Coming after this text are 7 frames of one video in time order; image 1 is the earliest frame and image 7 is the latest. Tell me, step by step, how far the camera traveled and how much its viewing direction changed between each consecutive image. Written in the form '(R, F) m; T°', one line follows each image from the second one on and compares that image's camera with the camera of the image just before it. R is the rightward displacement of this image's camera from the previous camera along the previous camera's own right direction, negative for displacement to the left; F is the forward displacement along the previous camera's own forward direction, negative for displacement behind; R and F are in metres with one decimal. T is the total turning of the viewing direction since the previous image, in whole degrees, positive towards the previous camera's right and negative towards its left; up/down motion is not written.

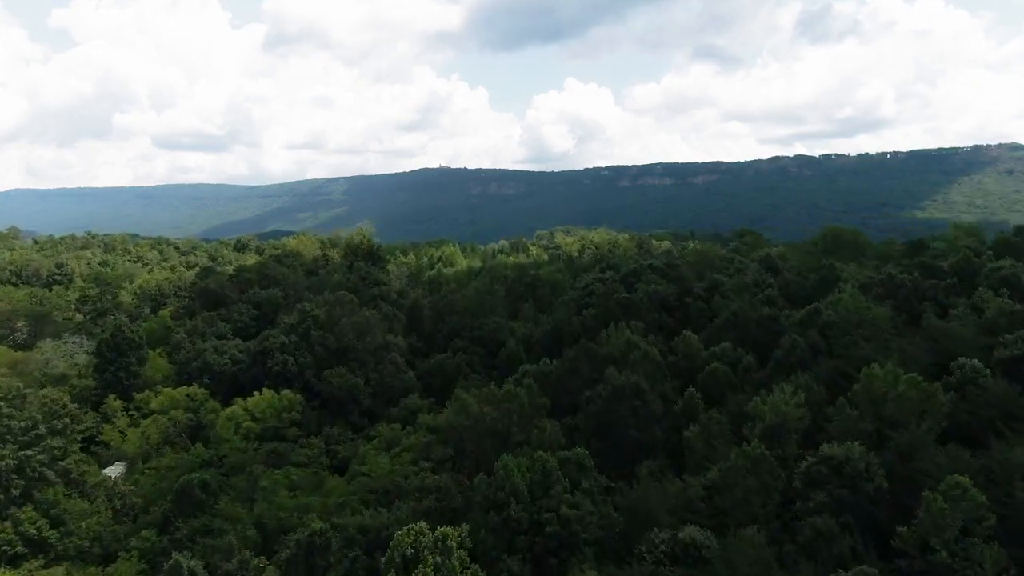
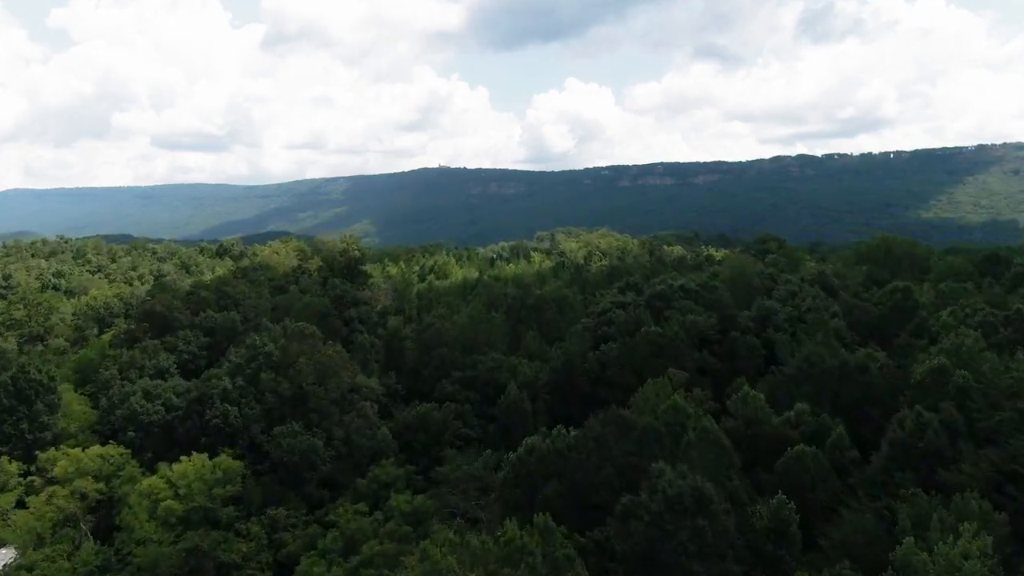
(0.0, +7.3) m; 0°
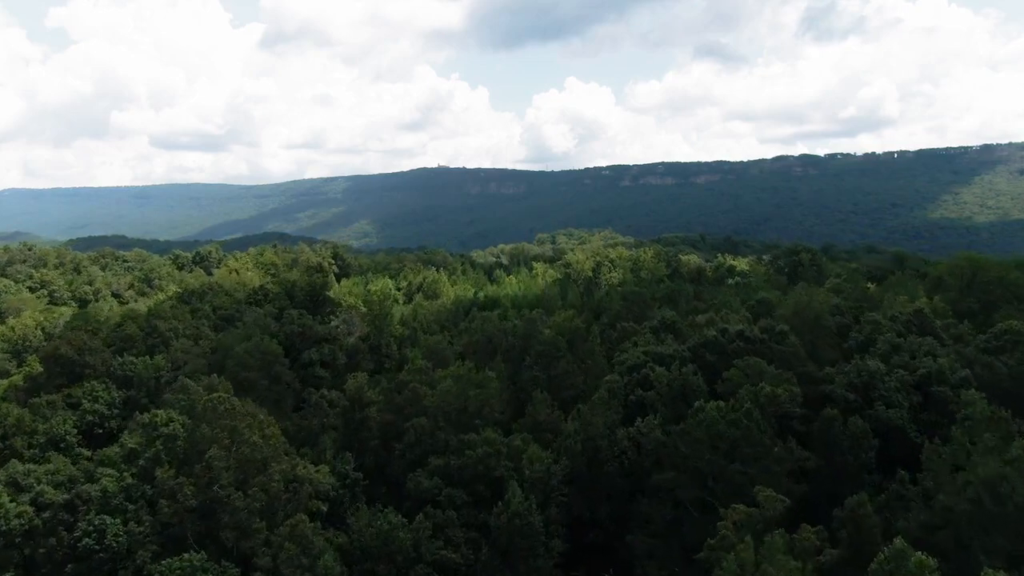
(0.0, +8.5) m; 0°
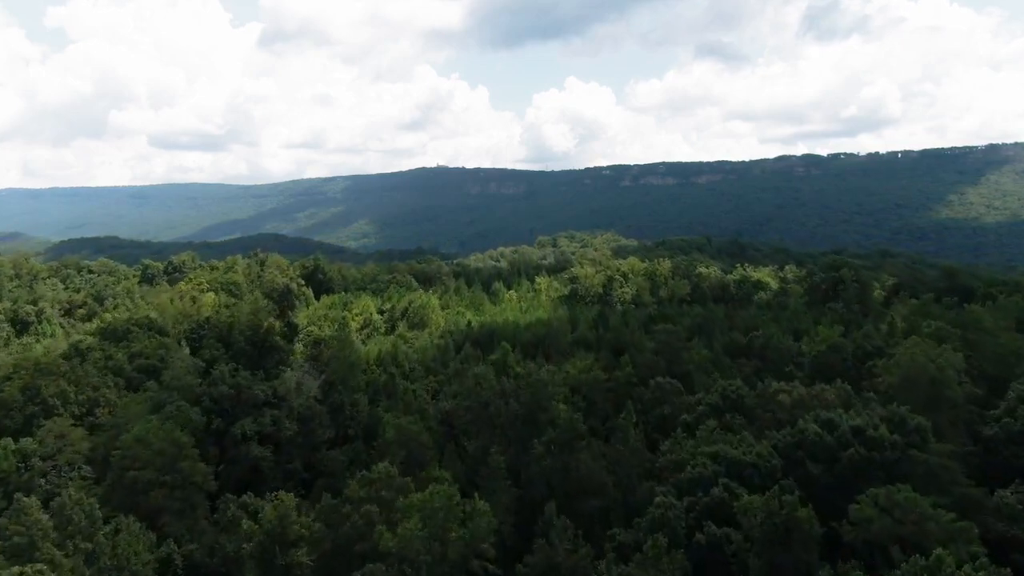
(0.0, +8.5) m; 0°
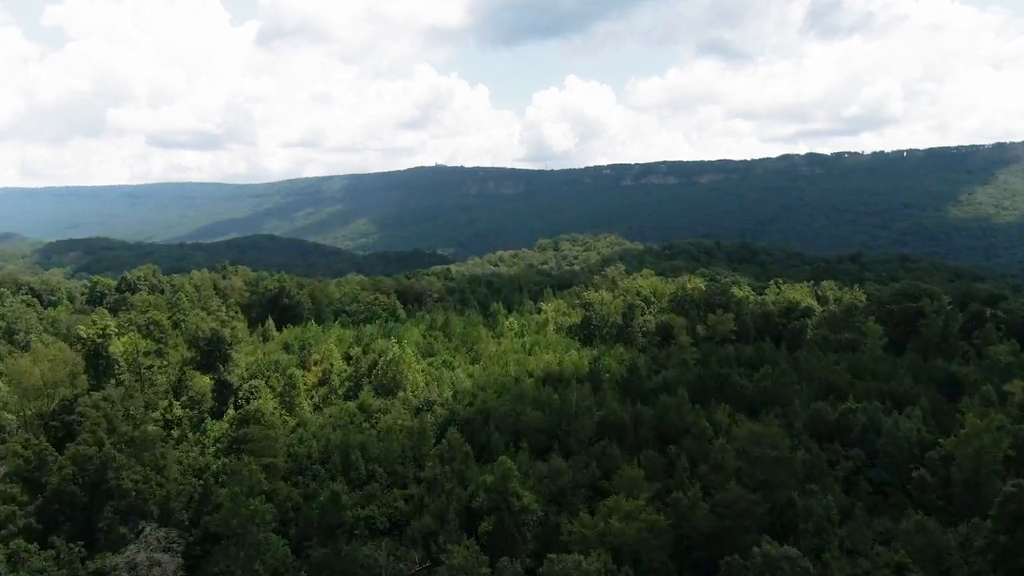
(-0.1, +11.7) m; 0°
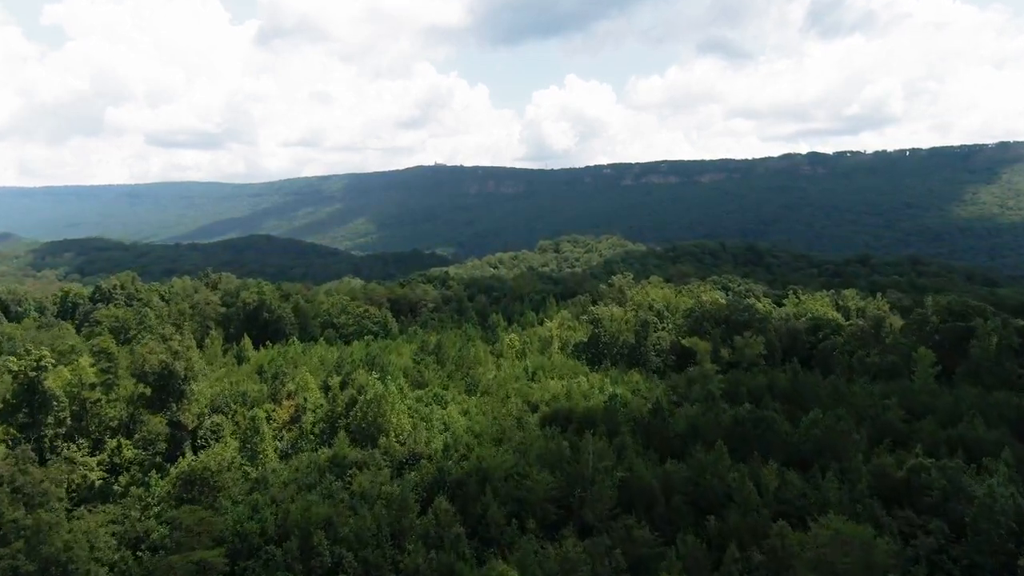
(-0.1, +5.3) m; 0°
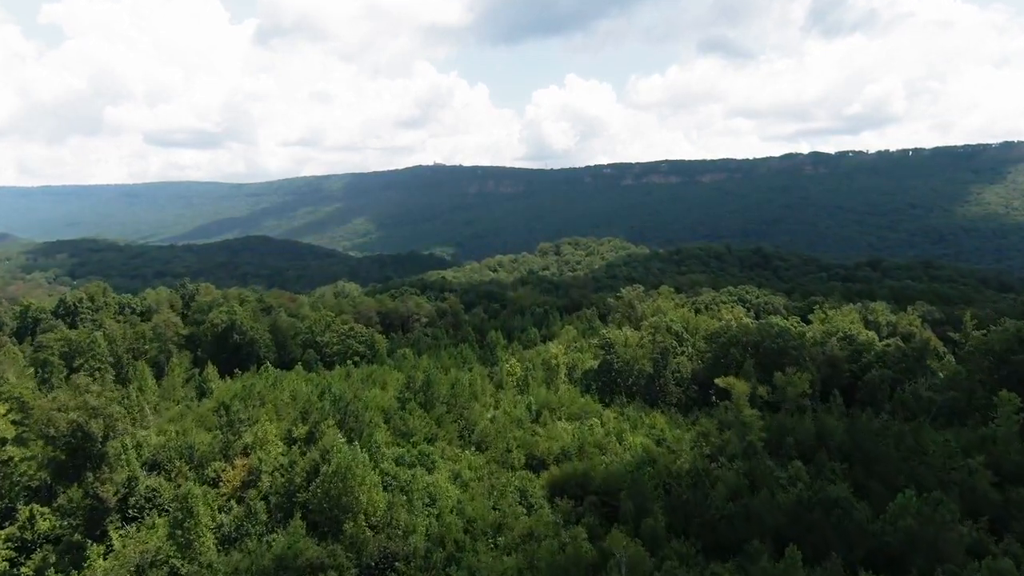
(-0.1, +6.3) m; 0°
